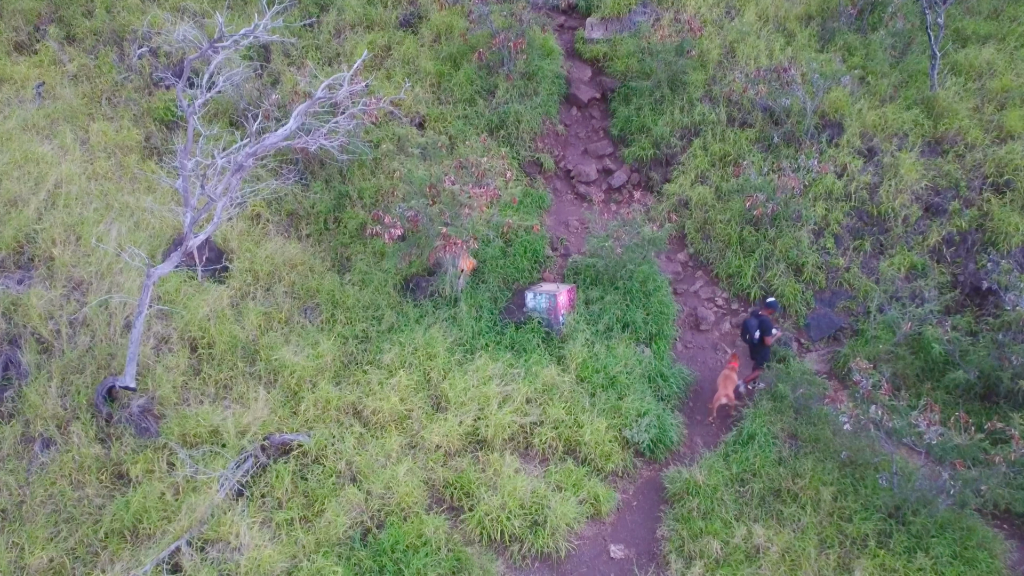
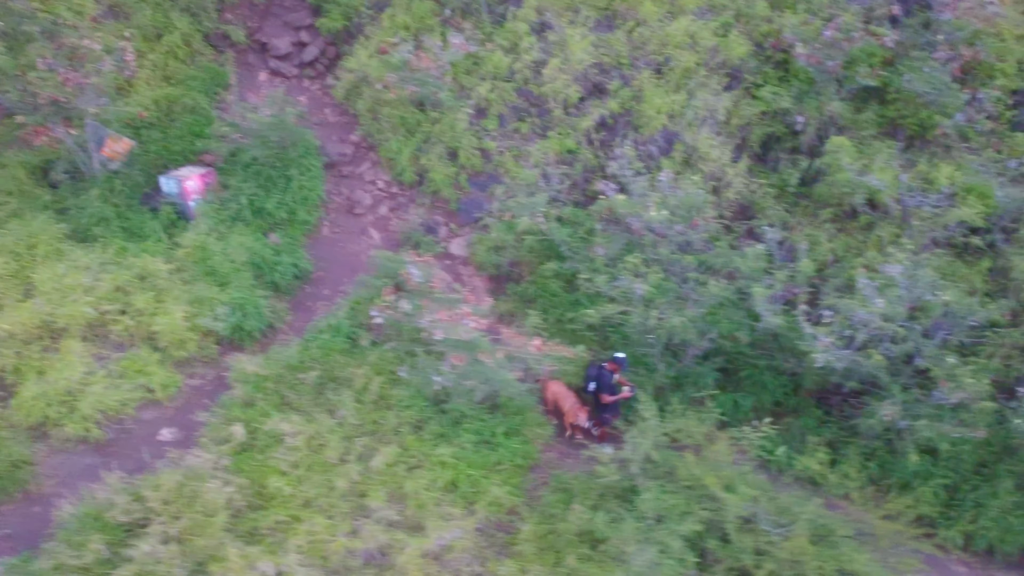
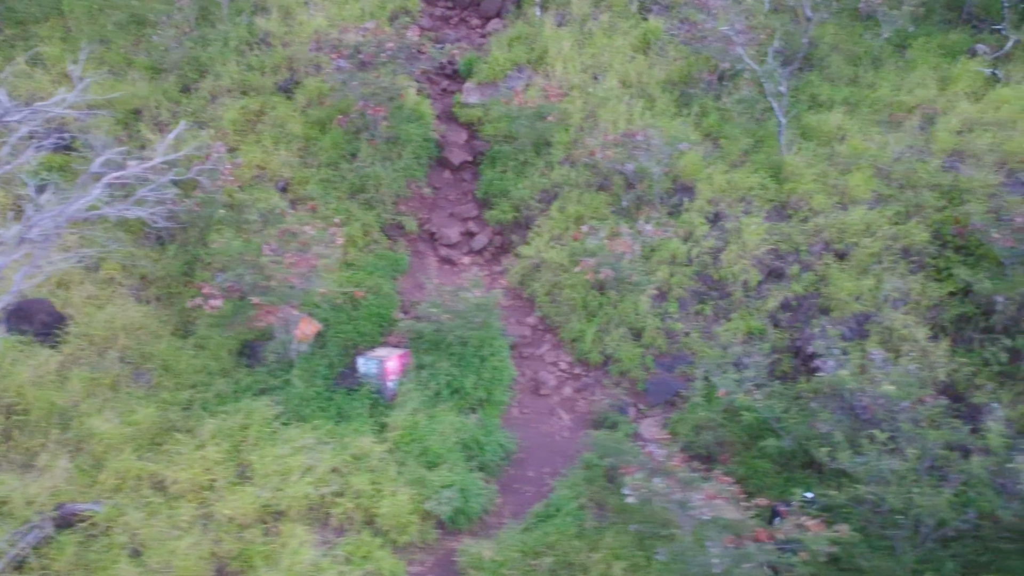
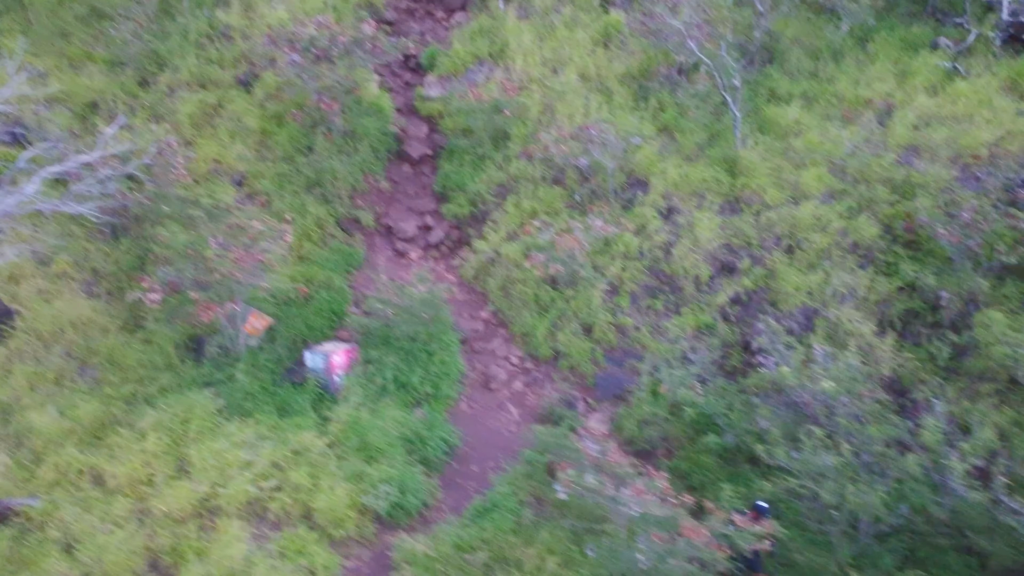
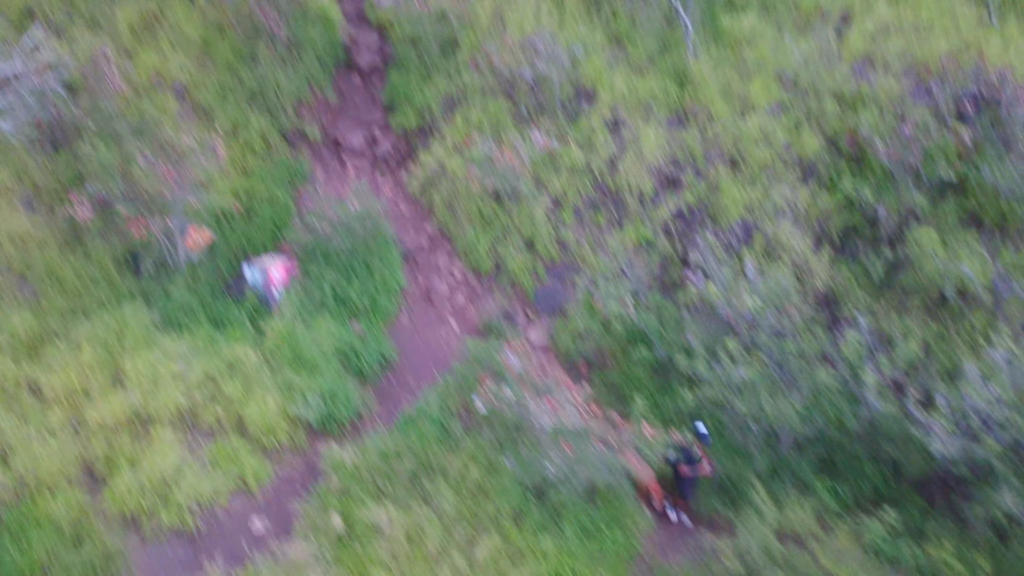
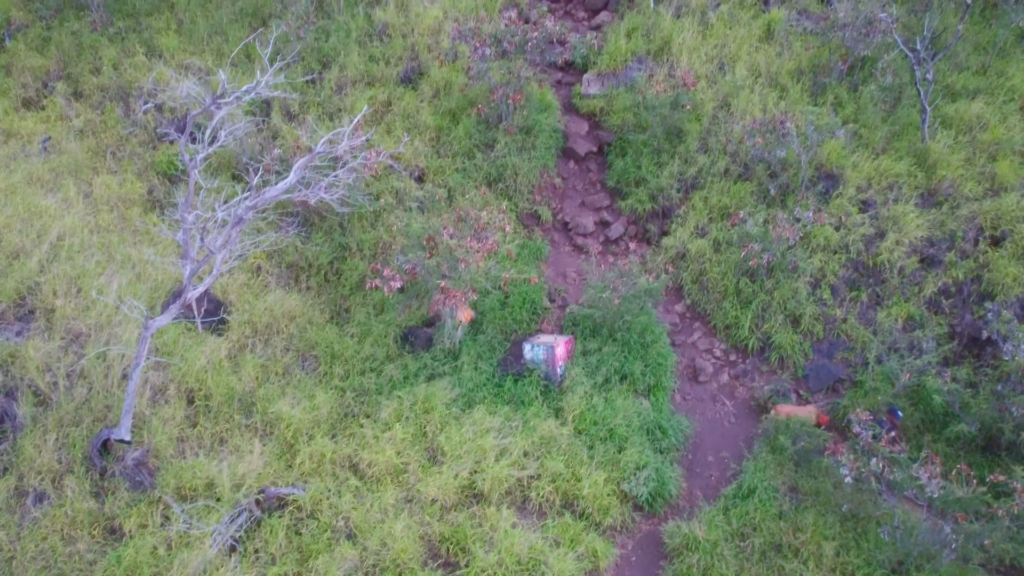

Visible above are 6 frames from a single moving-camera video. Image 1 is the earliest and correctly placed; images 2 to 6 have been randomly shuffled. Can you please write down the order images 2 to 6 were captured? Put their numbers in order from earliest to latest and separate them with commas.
6, 3, 4, 5, 2
